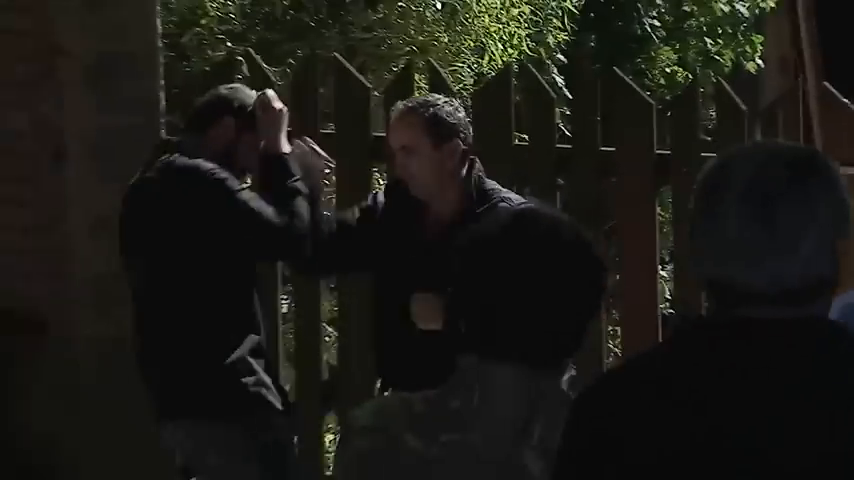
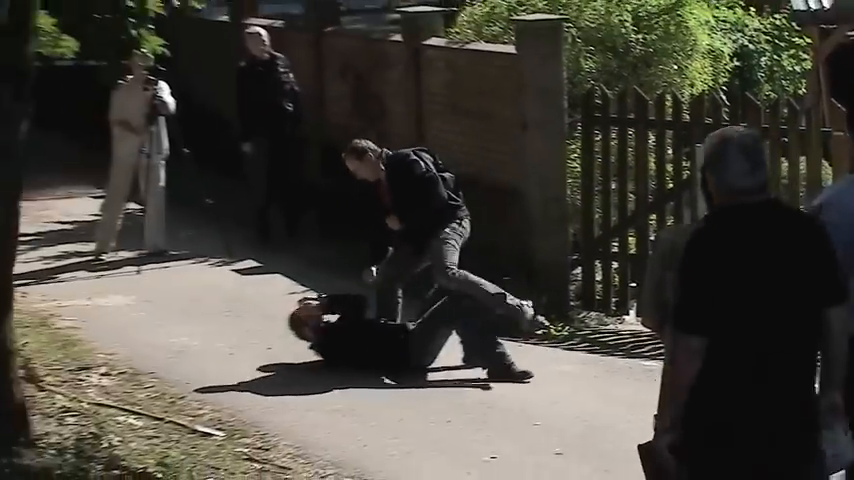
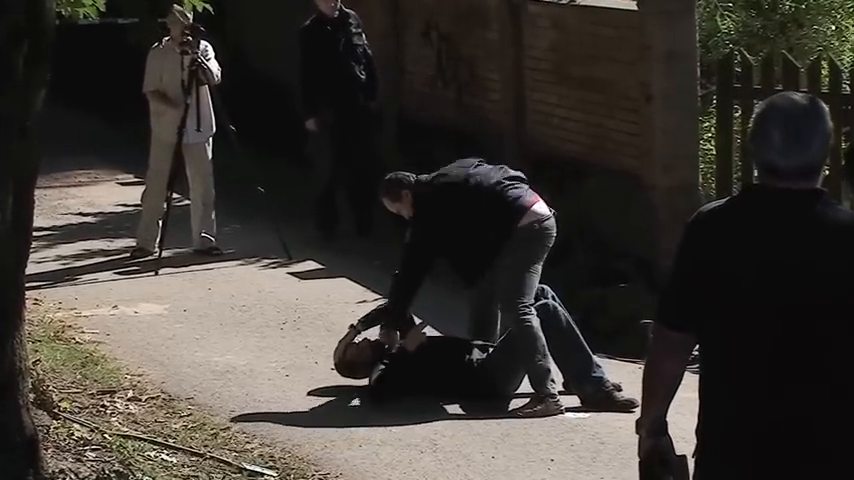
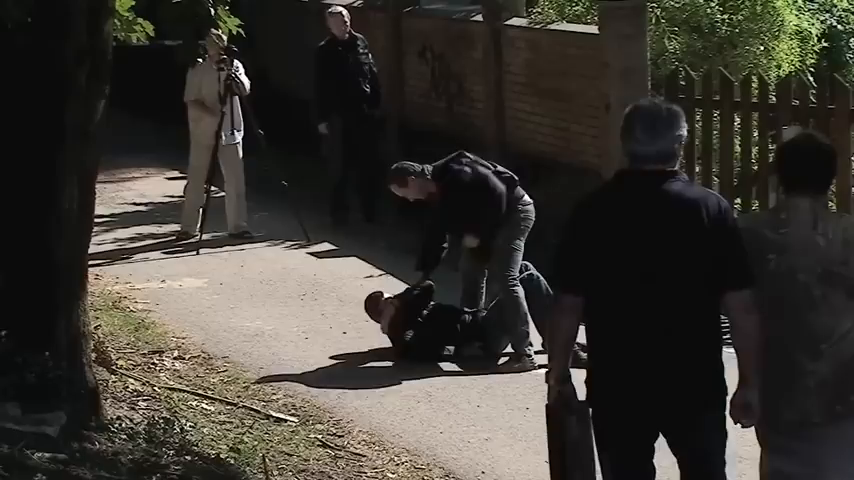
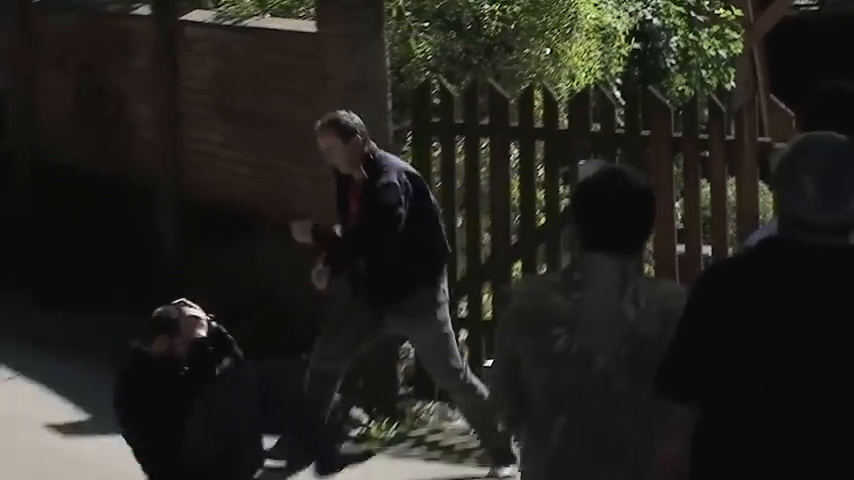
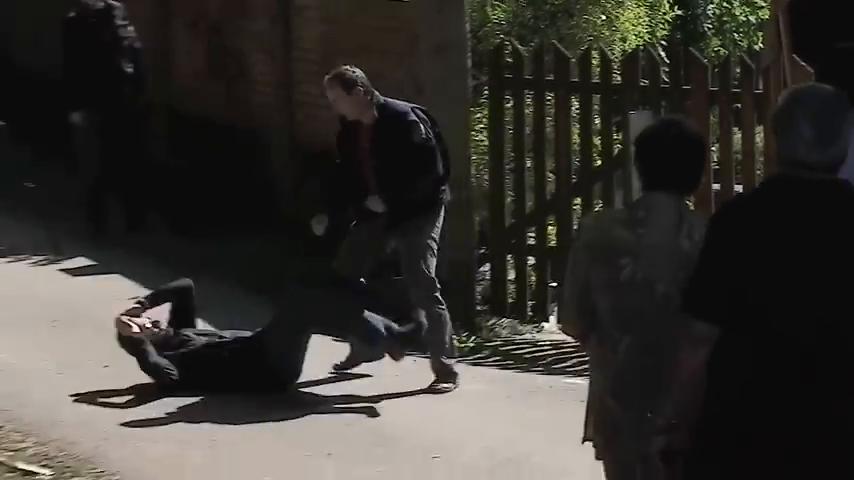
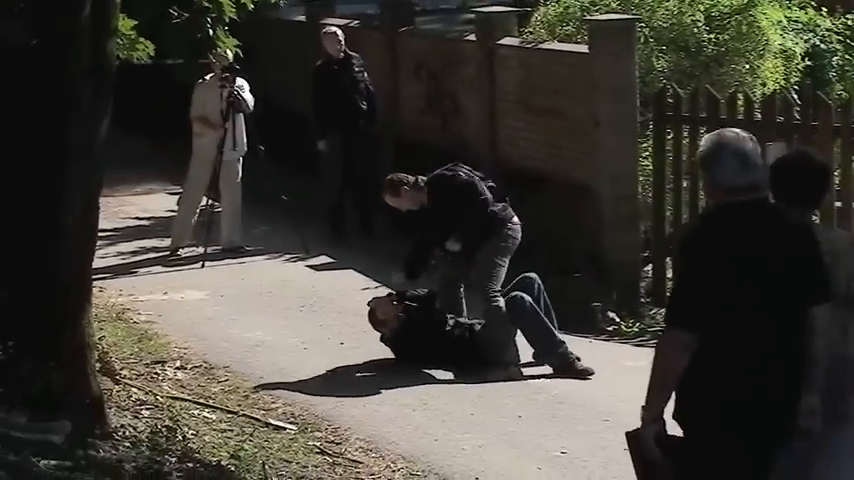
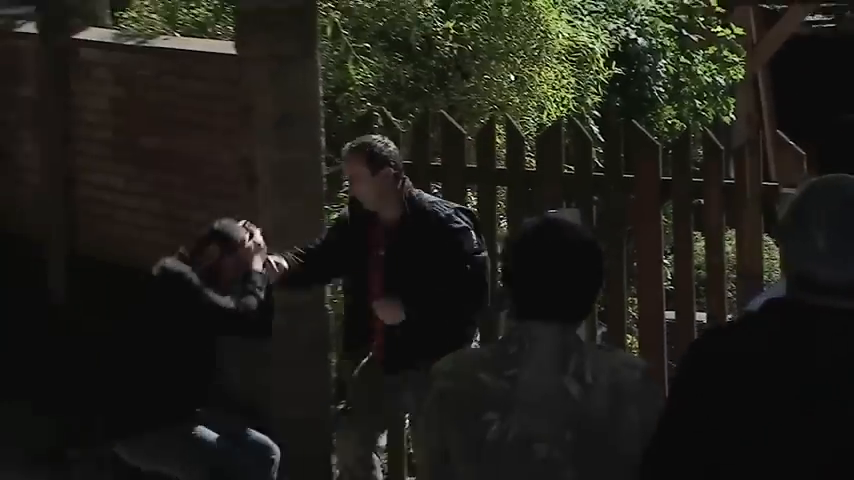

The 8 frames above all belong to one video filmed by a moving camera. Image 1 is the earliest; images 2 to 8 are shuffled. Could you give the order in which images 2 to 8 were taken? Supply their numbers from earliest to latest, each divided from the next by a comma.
8, 5, 6, 2, 7, 4, 3
